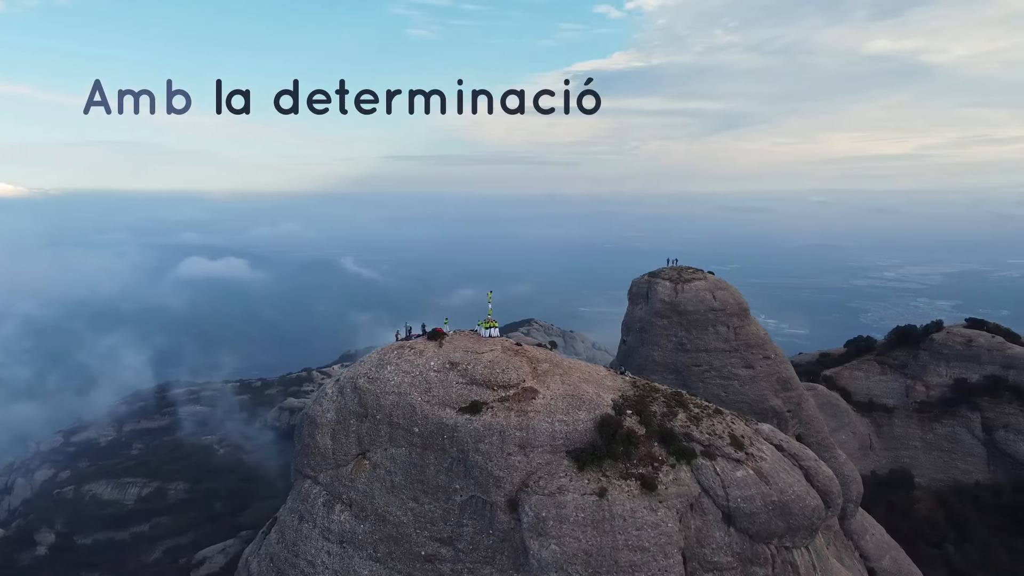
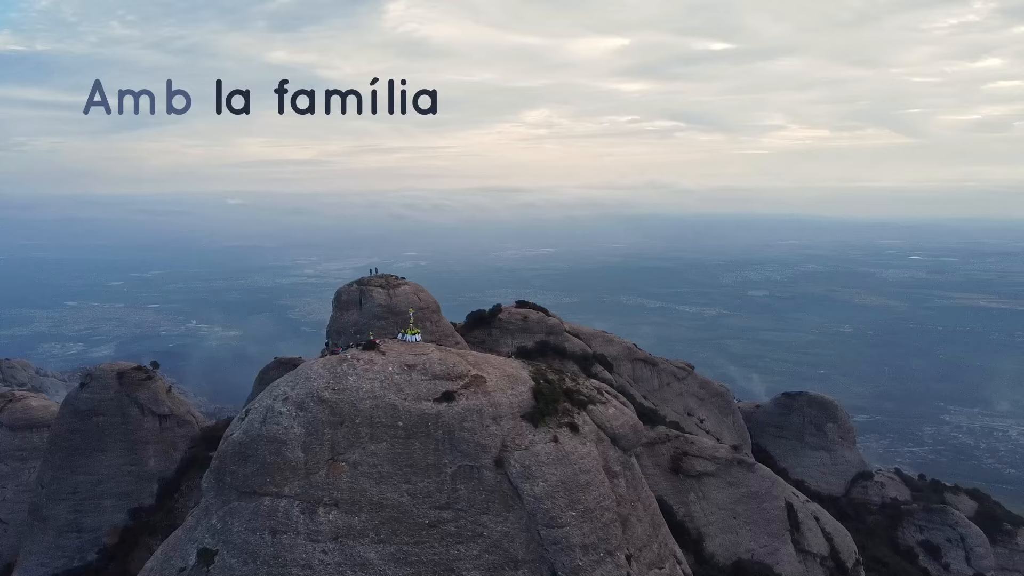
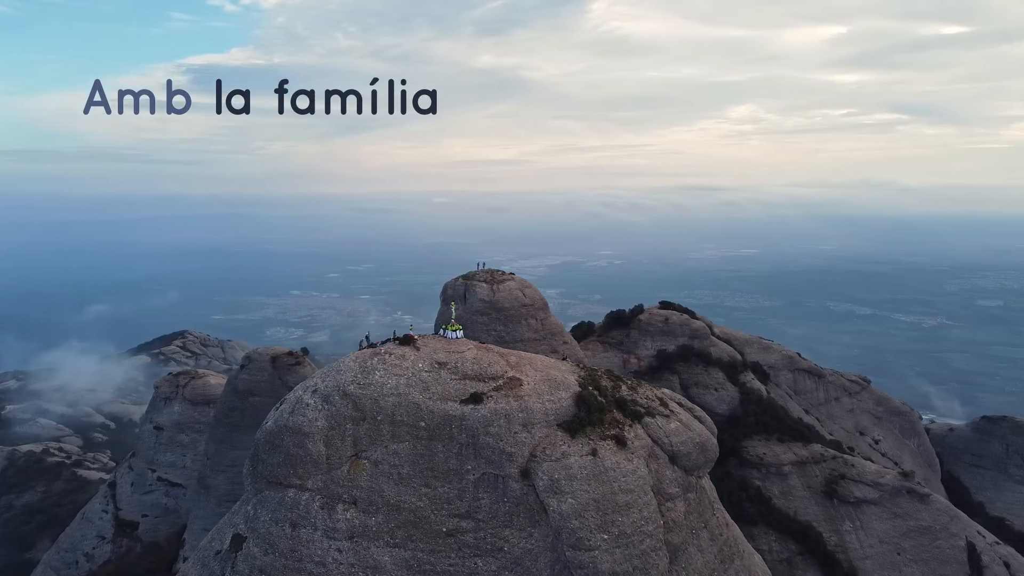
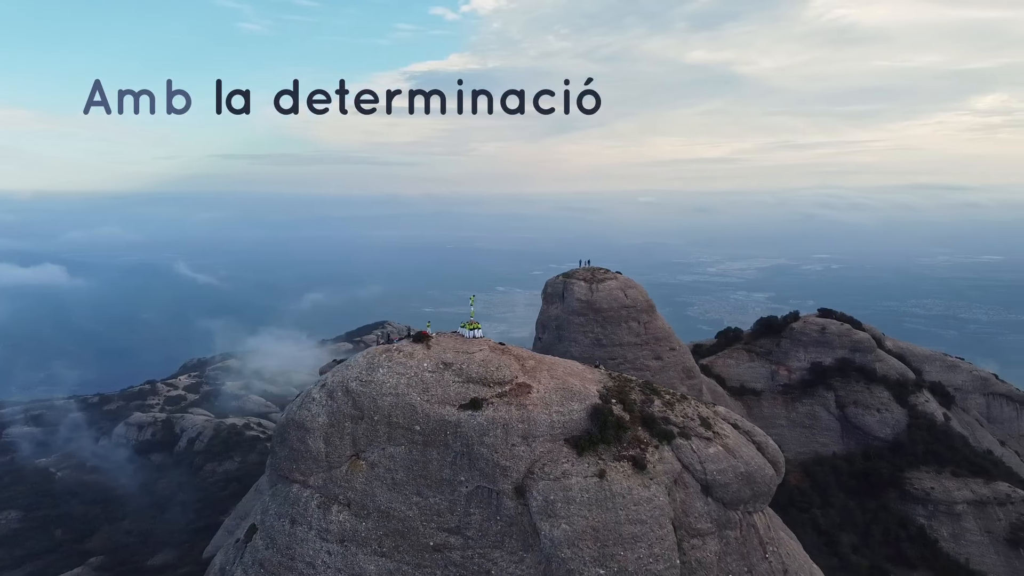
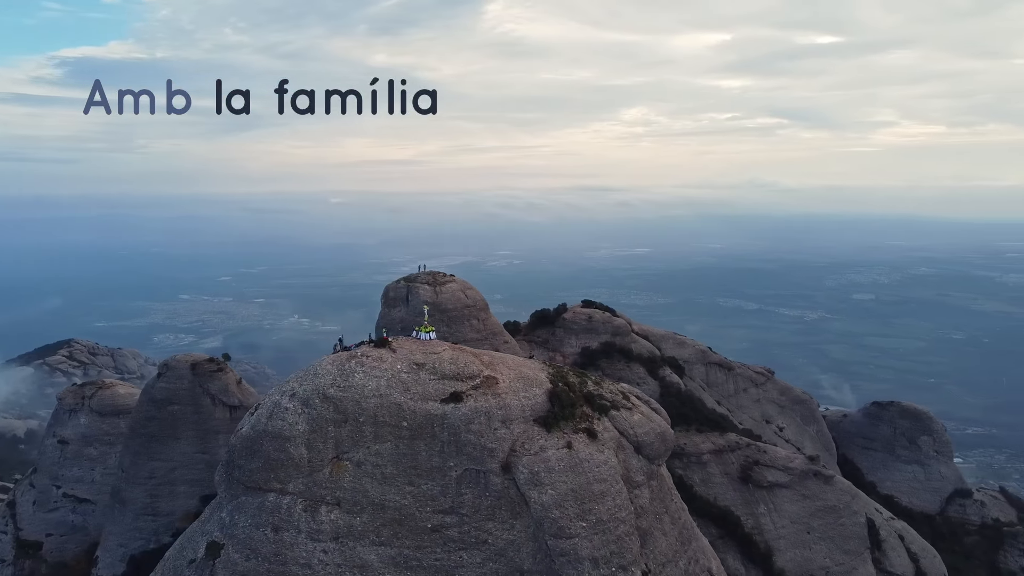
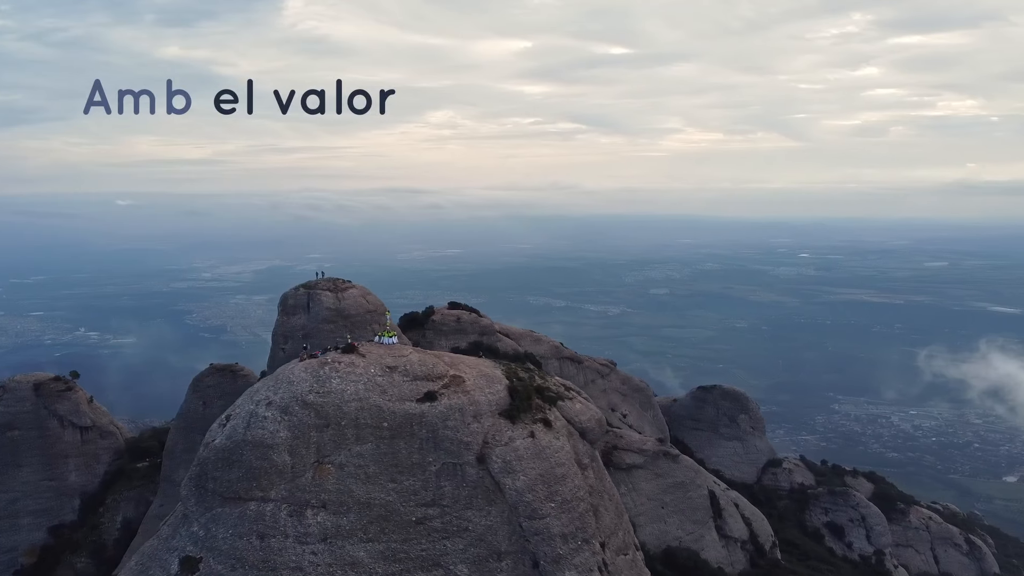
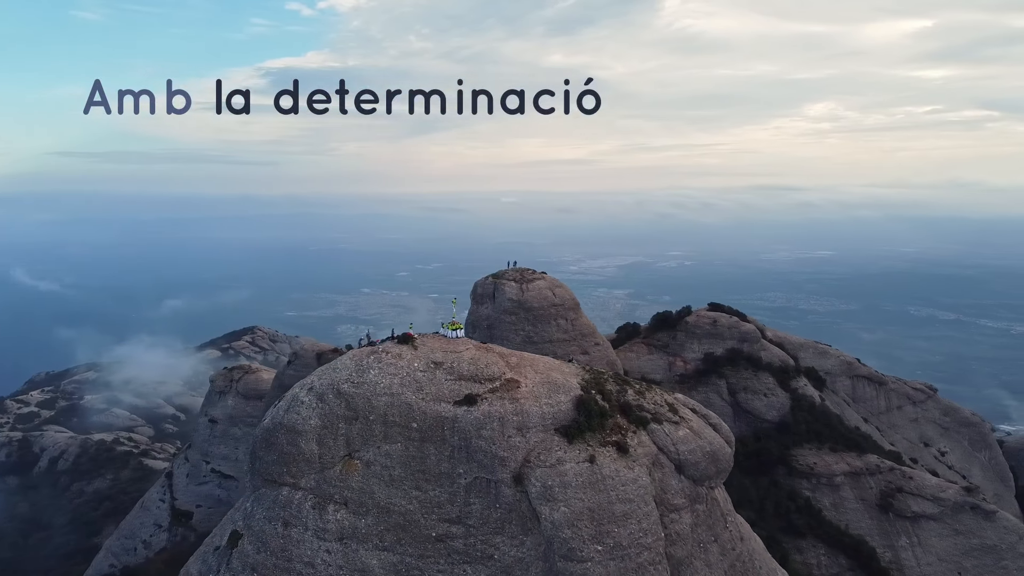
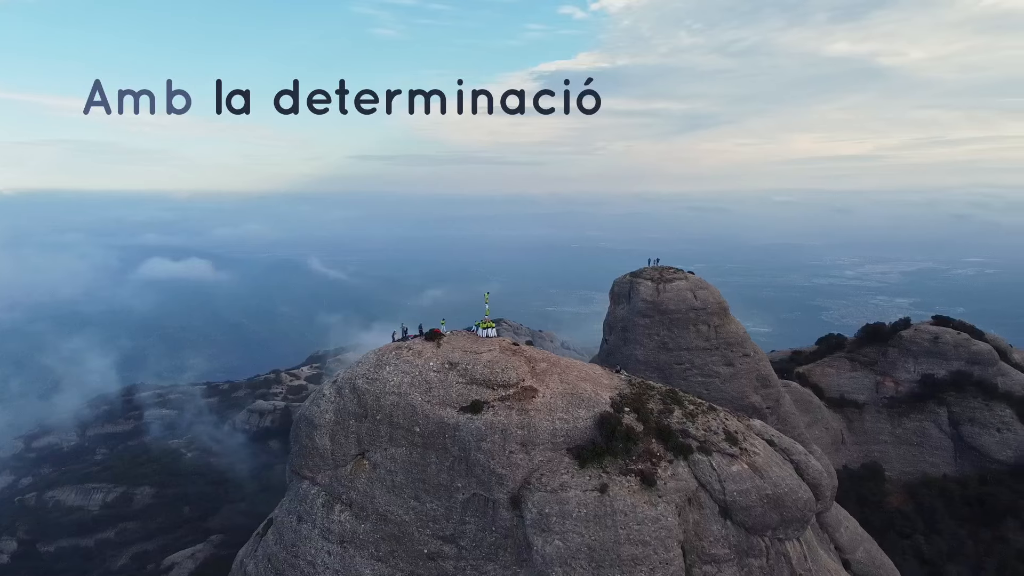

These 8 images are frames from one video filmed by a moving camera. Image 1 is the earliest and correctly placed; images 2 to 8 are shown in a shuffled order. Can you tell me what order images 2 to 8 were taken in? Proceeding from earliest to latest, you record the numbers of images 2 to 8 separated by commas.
8, 4, 7, 3, 5, 2, 6
